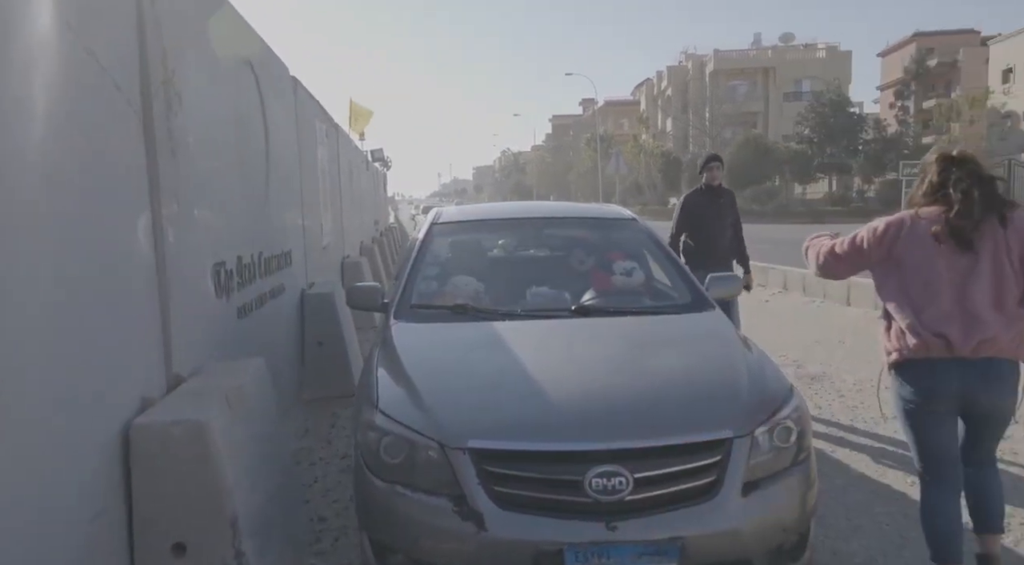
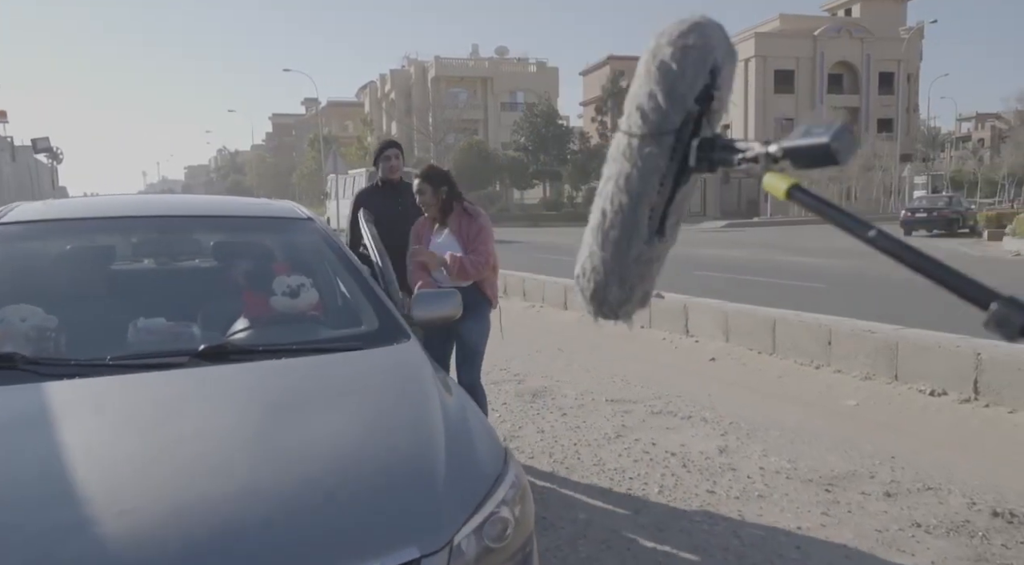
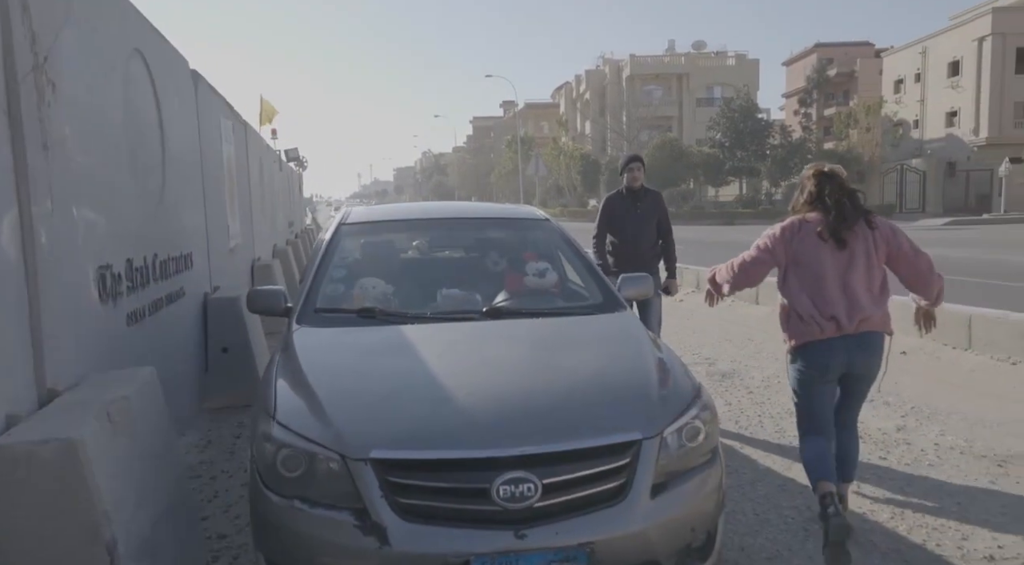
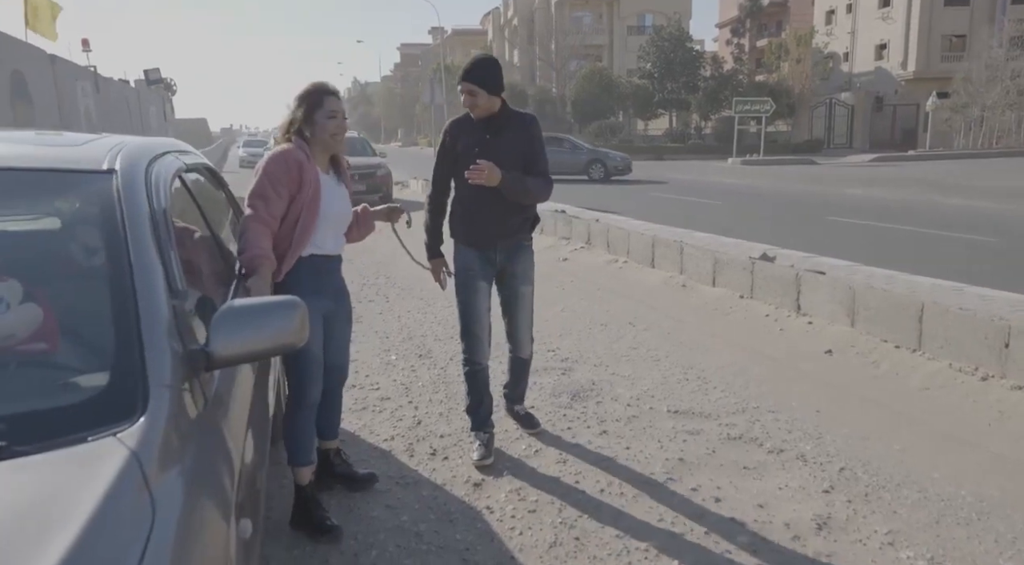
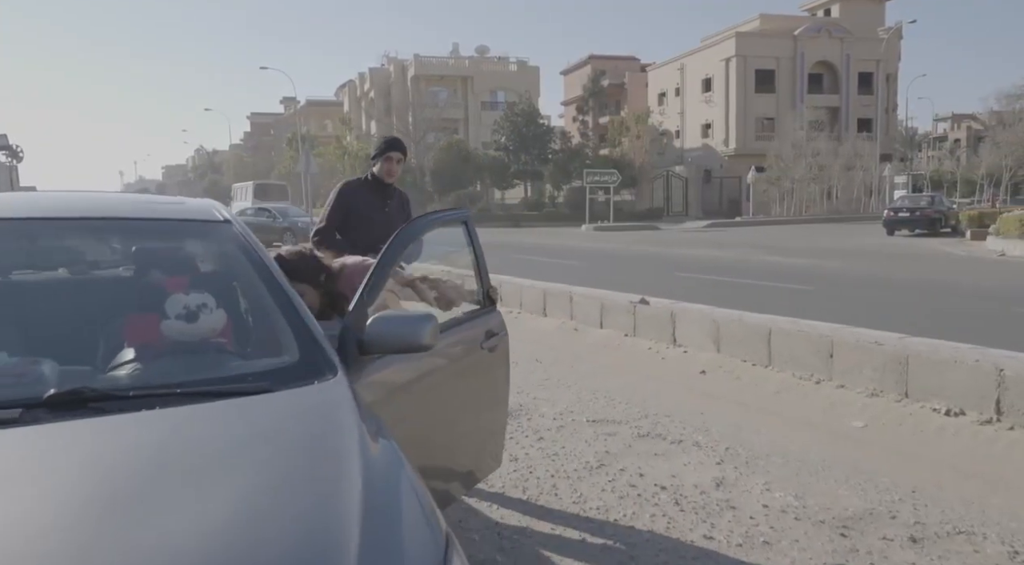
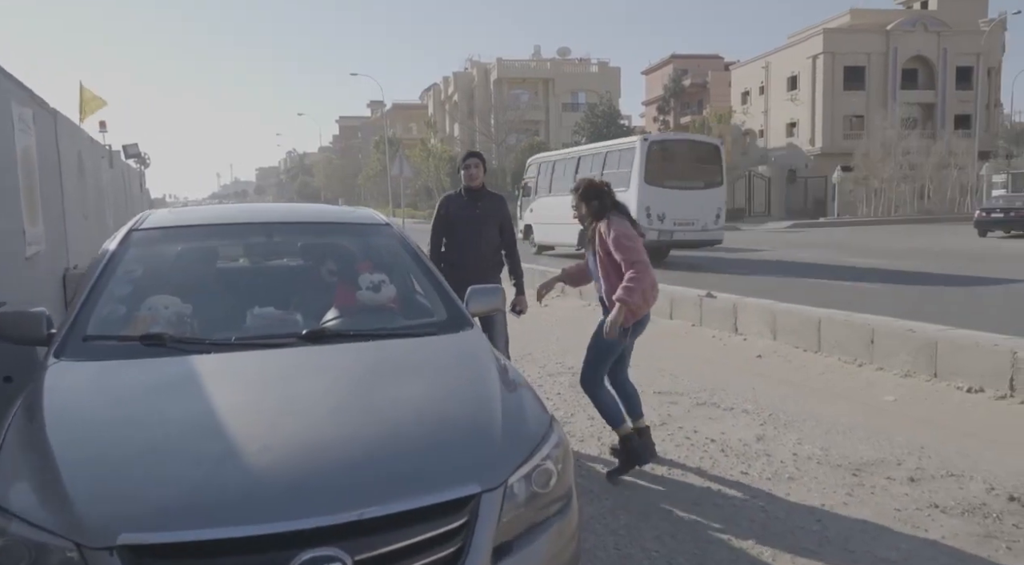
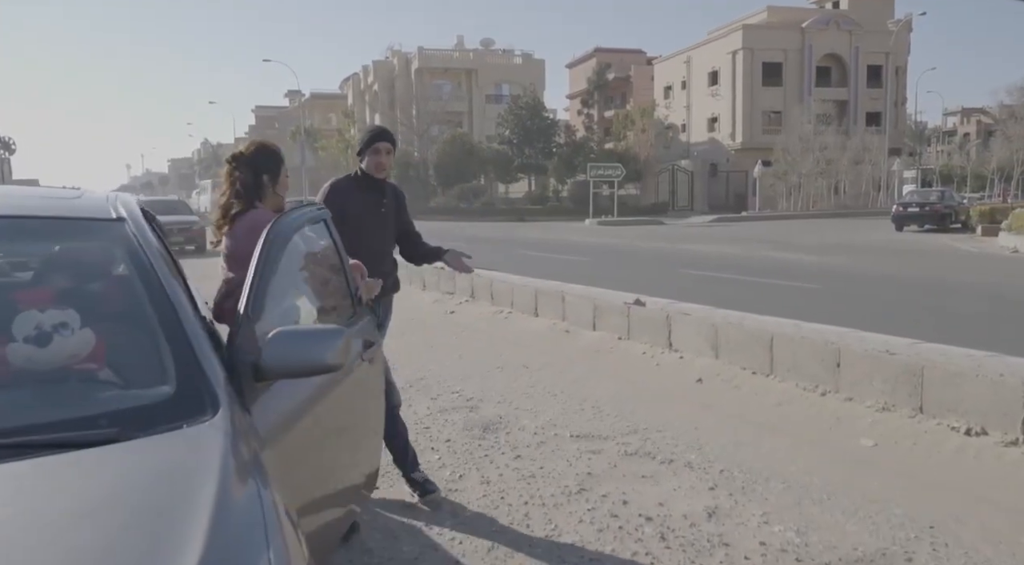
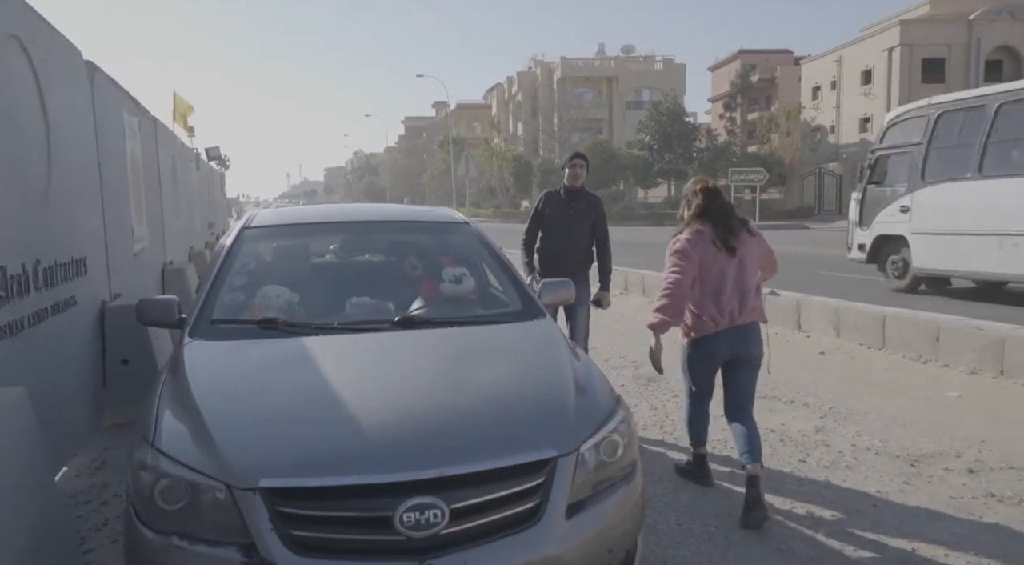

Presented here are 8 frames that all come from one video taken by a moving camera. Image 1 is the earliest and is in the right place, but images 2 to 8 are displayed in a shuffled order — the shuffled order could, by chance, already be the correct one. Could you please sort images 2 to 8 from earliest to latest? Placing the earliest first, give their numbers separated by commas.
3, 8, 6, 2, 5, 7, 4
